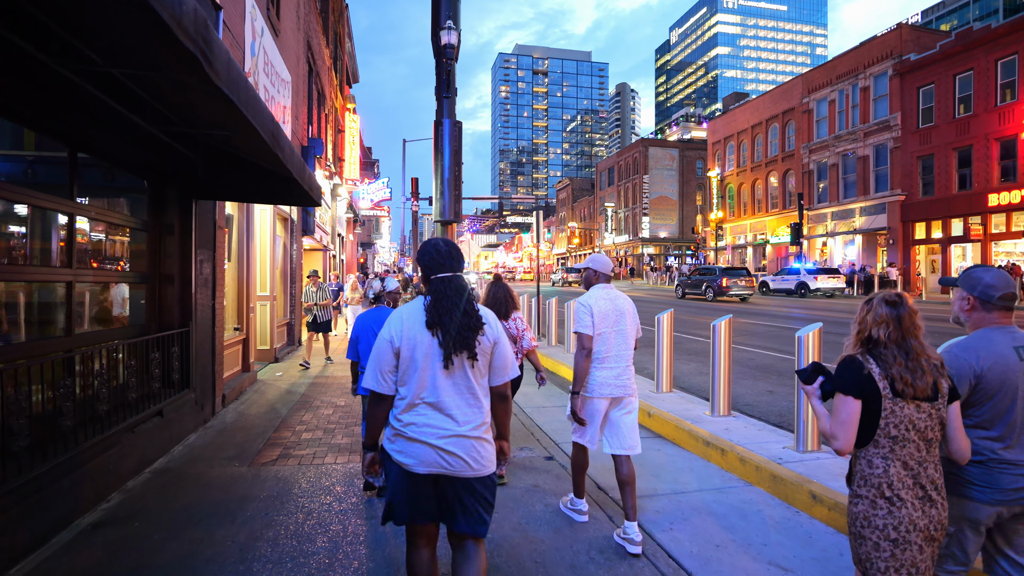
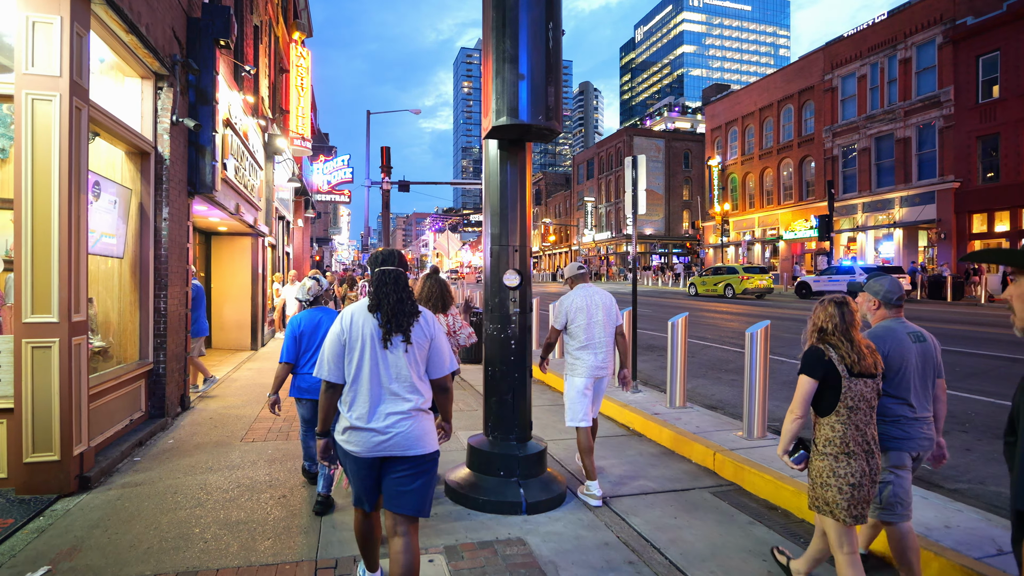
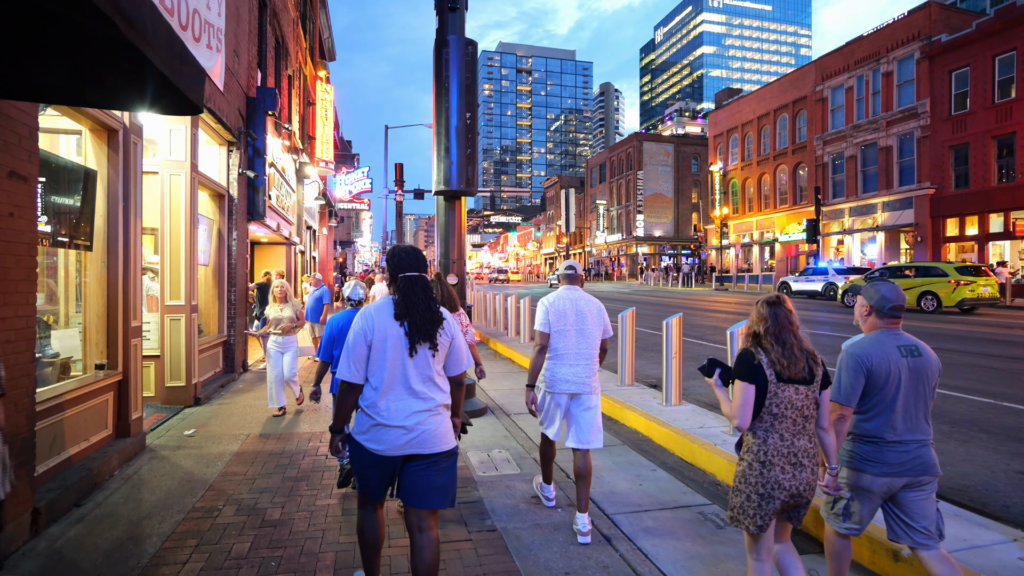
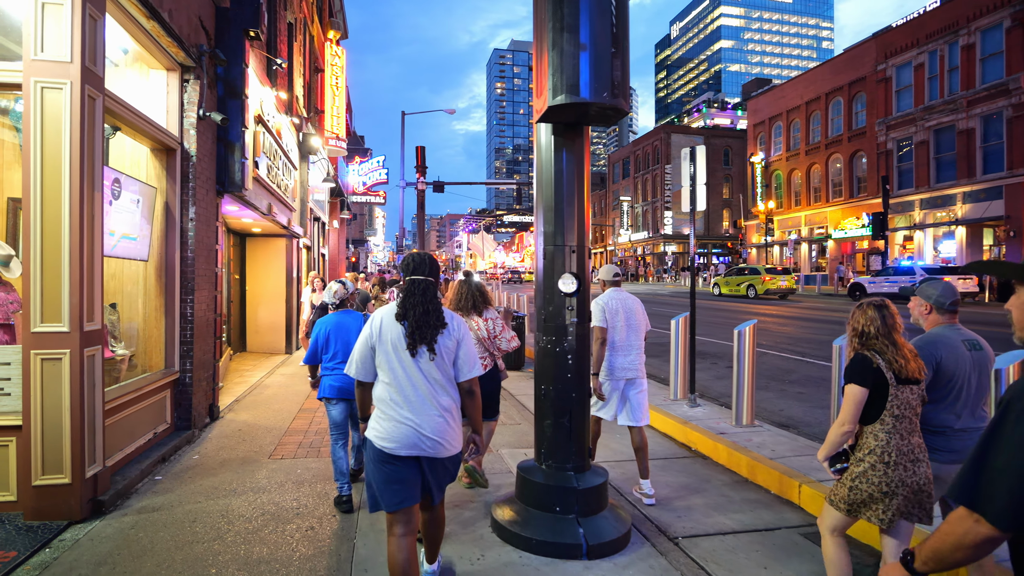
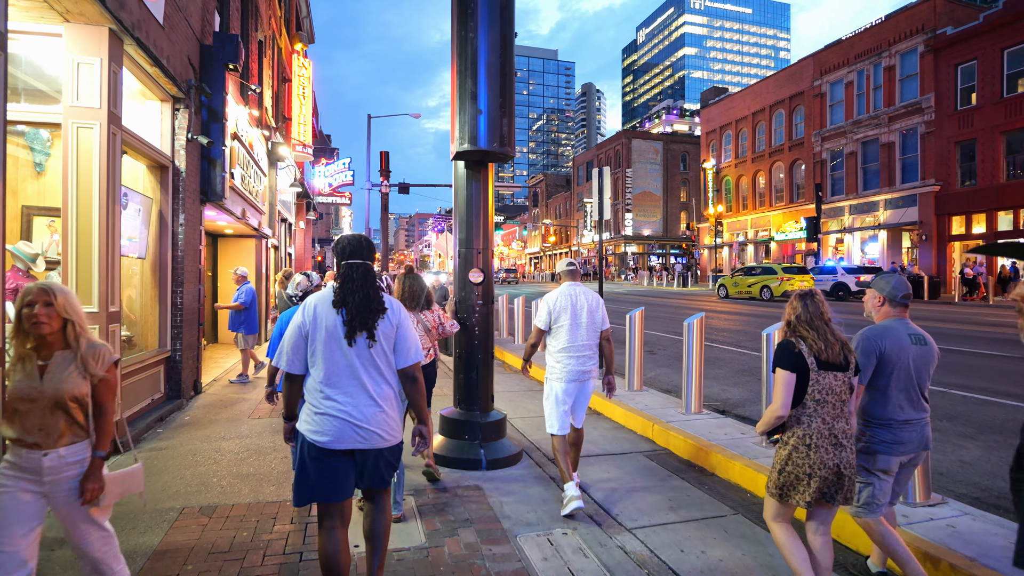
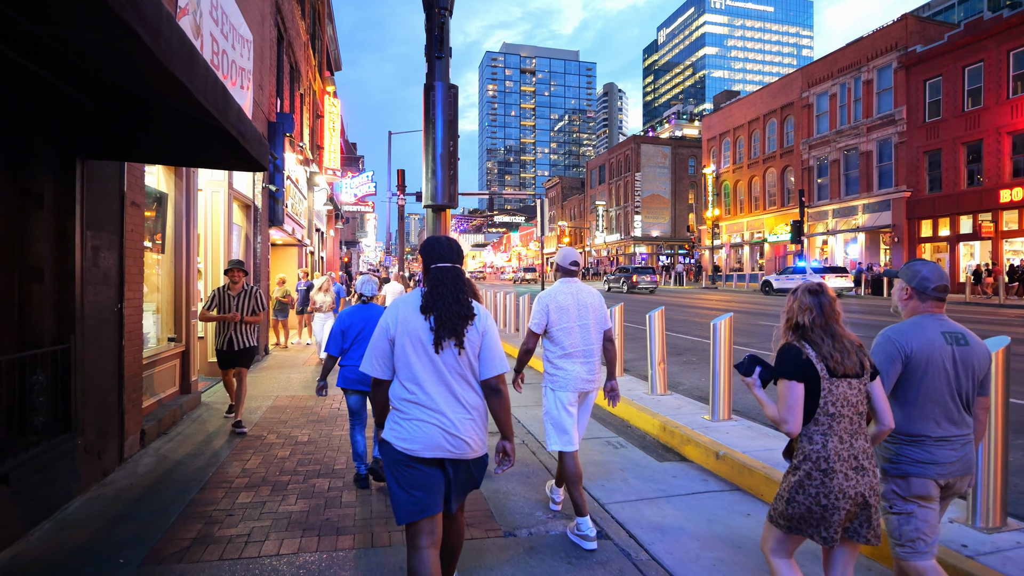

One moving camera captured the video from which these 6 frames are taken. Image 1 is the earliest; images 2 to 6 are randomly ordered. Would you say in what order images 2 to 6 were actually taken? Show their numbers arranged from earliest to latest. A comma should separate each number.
6, 3, 5, 2, 4
